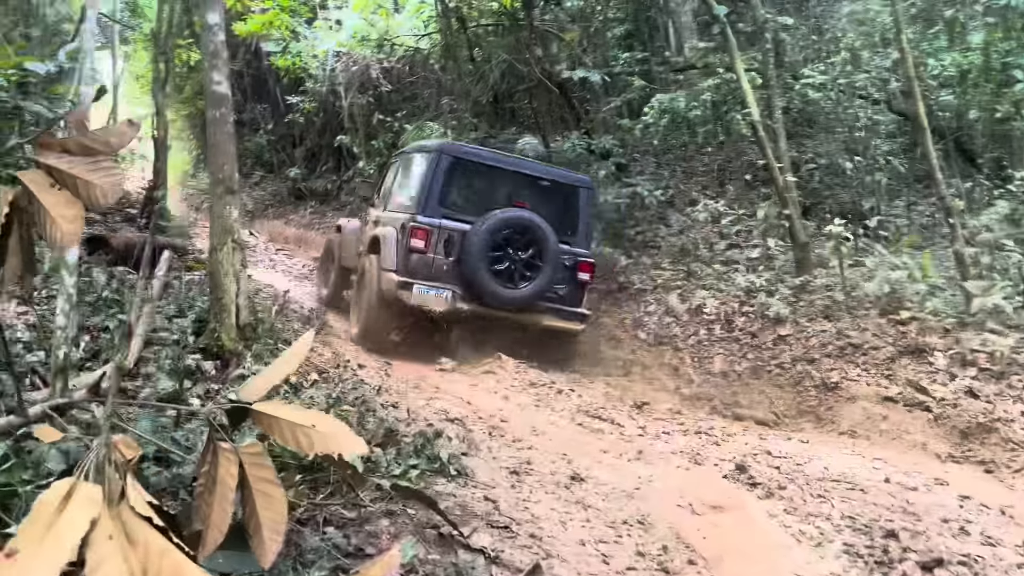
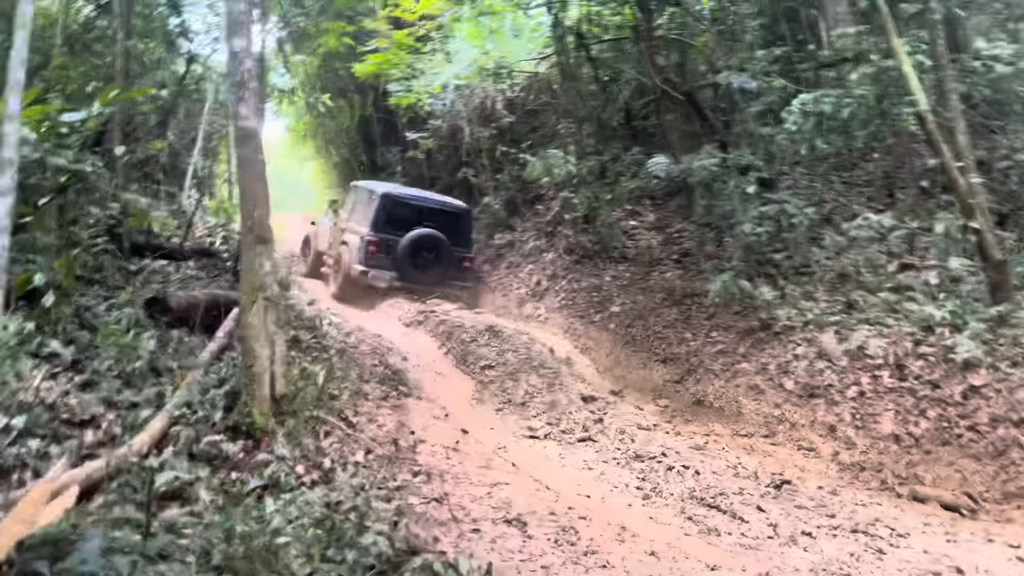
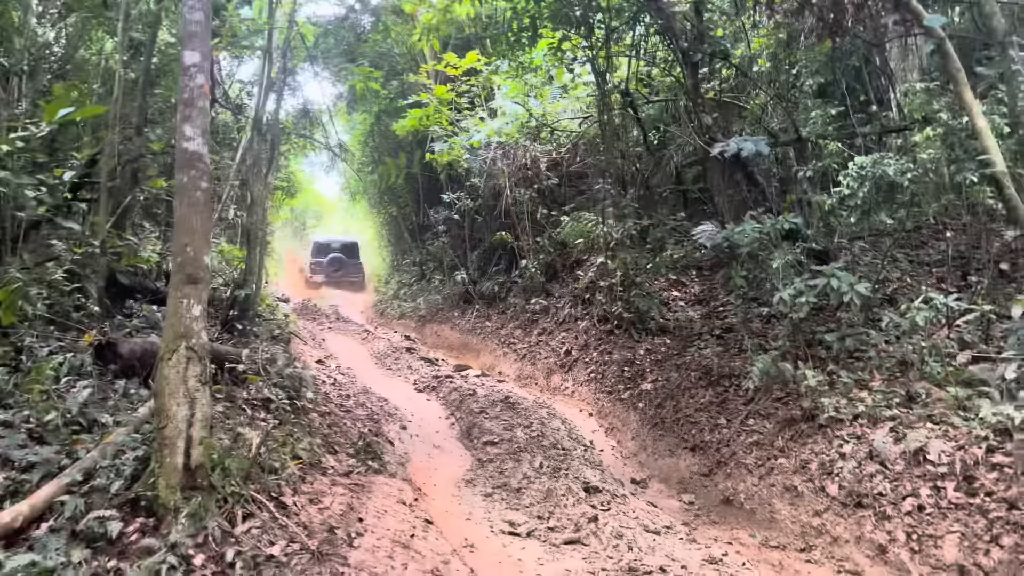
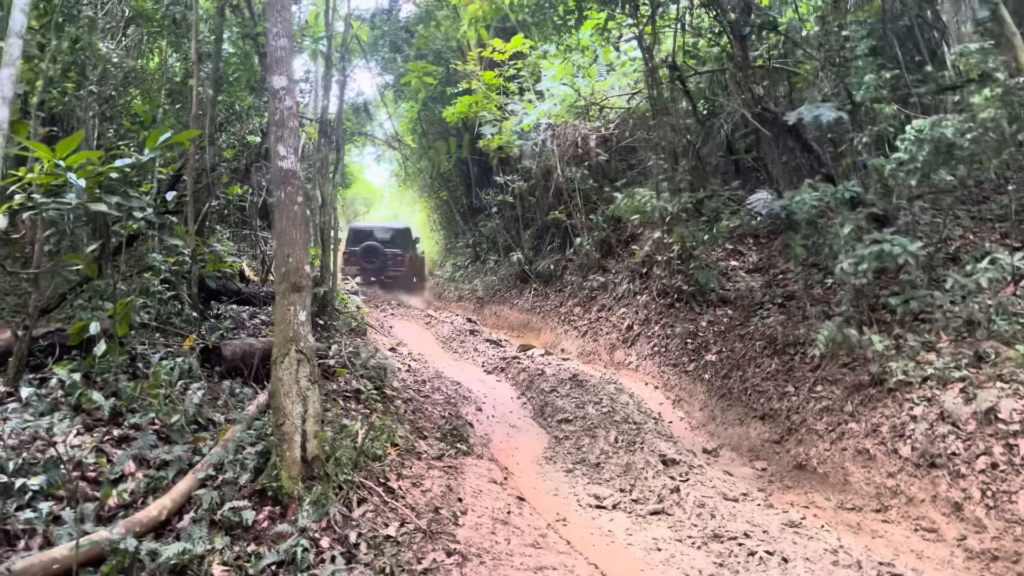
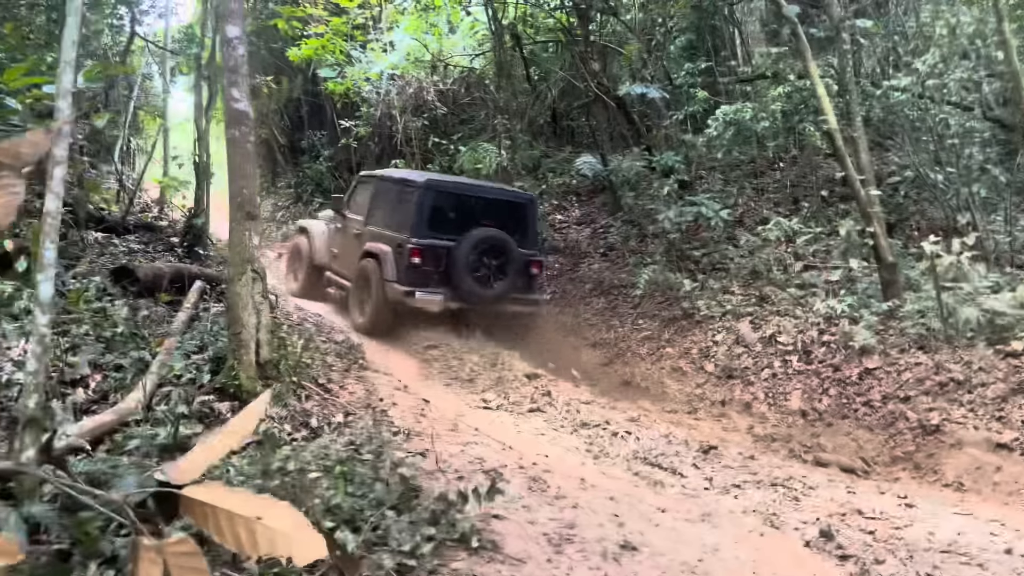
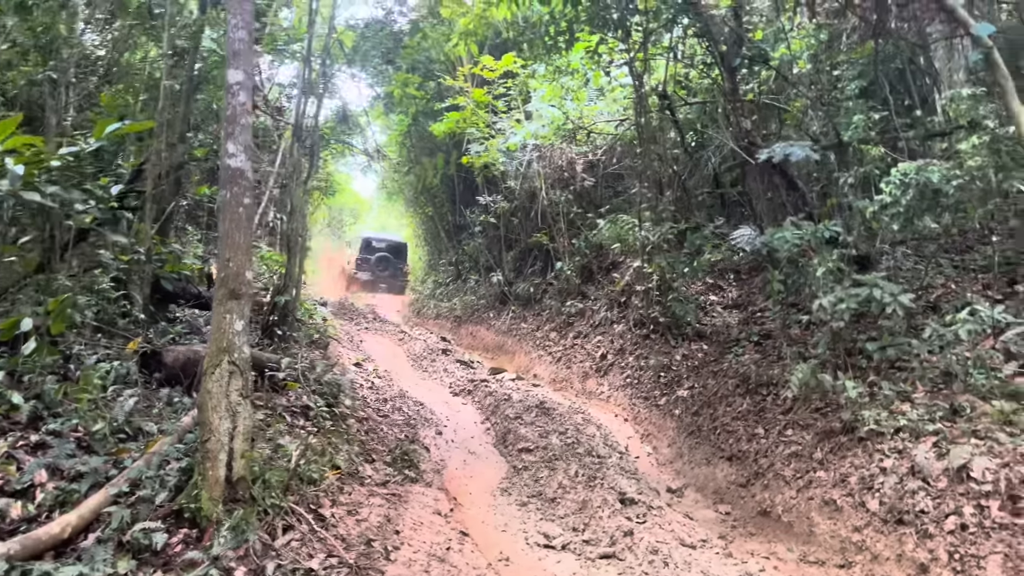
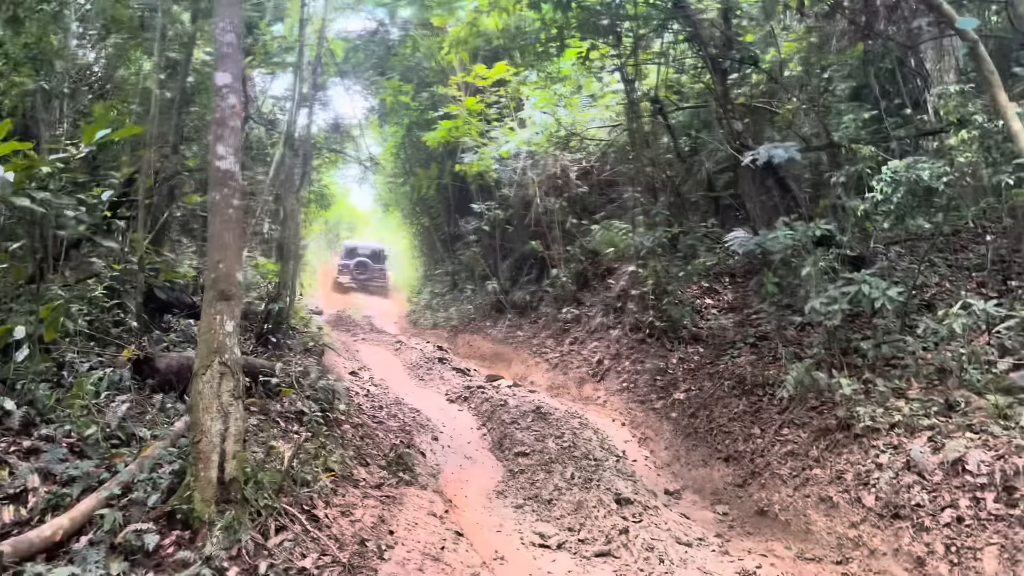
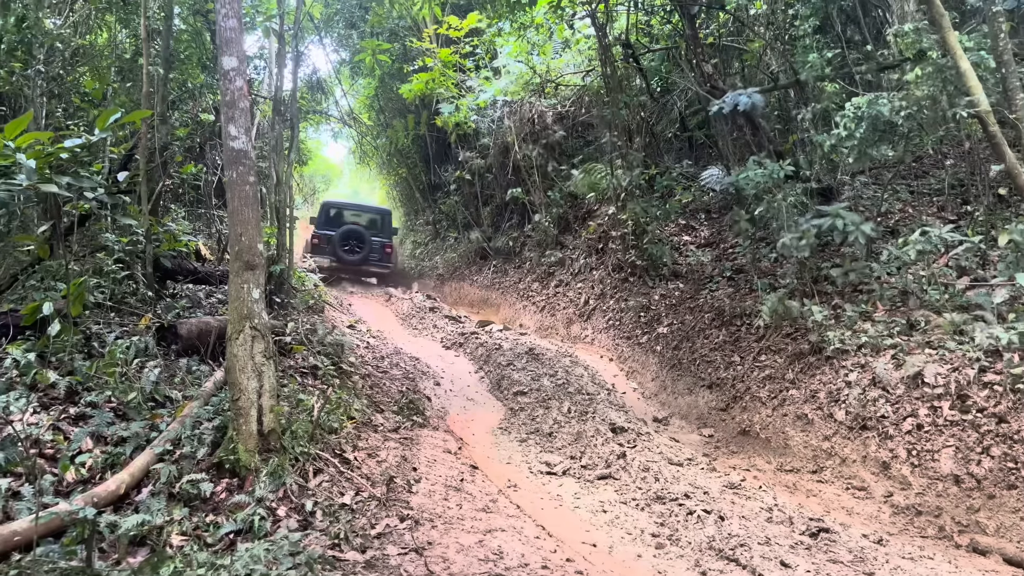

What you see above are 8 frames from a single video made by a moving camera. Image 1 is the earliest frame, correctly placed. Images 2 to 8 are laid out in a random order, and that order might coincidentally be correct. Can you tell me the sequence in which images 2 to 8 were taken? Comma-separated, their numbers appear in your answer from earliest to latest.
5, 2, 8, 4, 6, 3, 7
